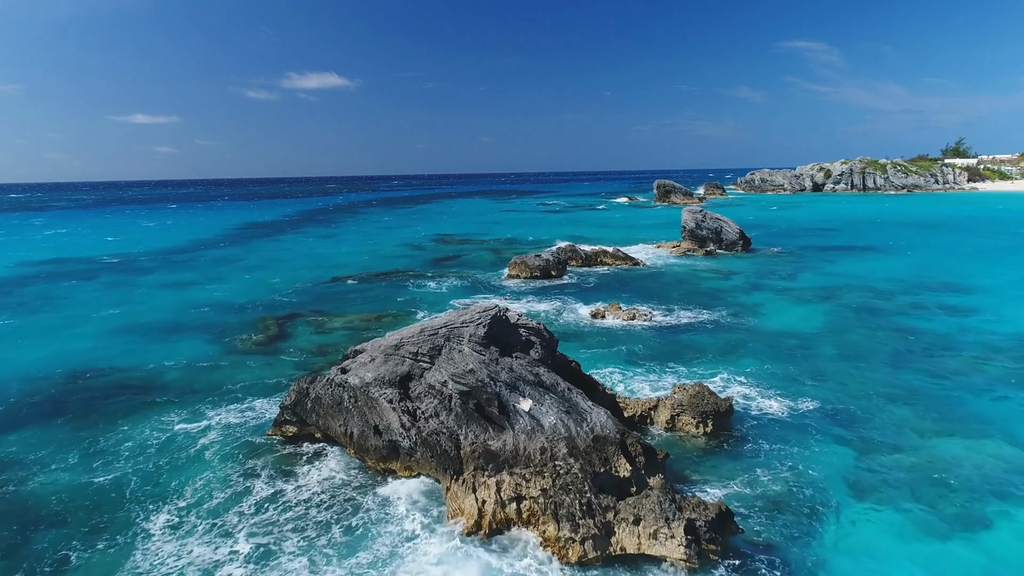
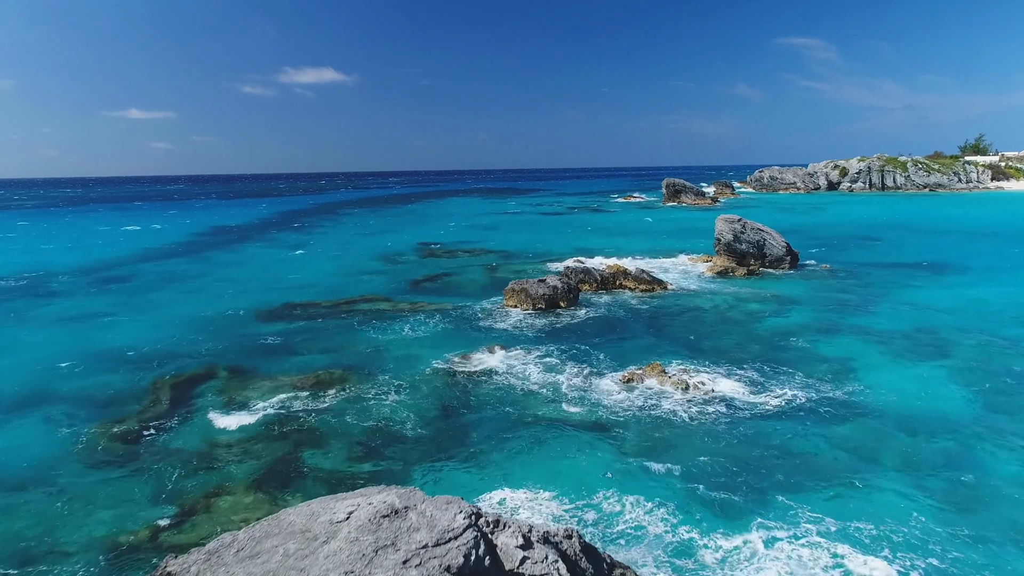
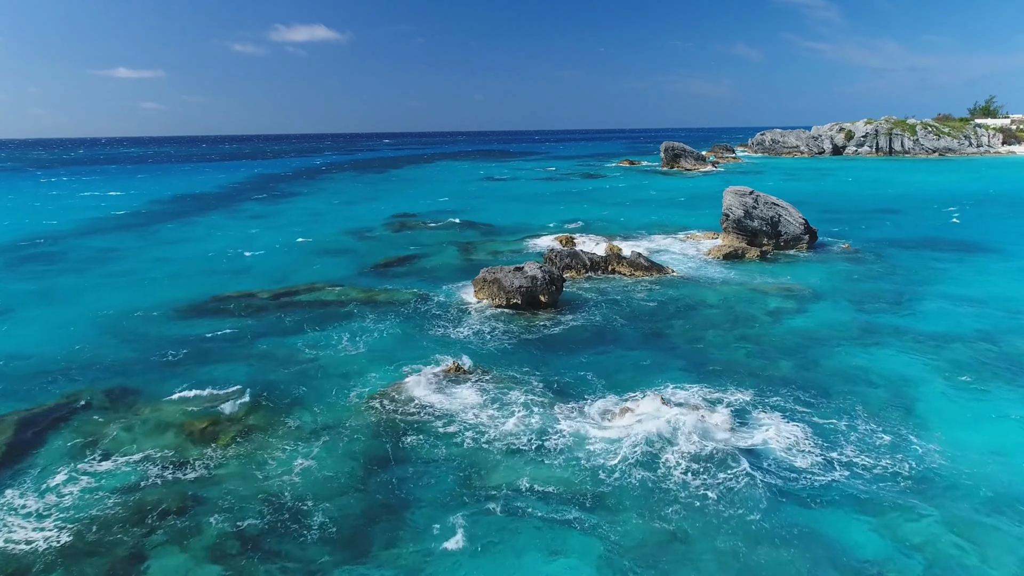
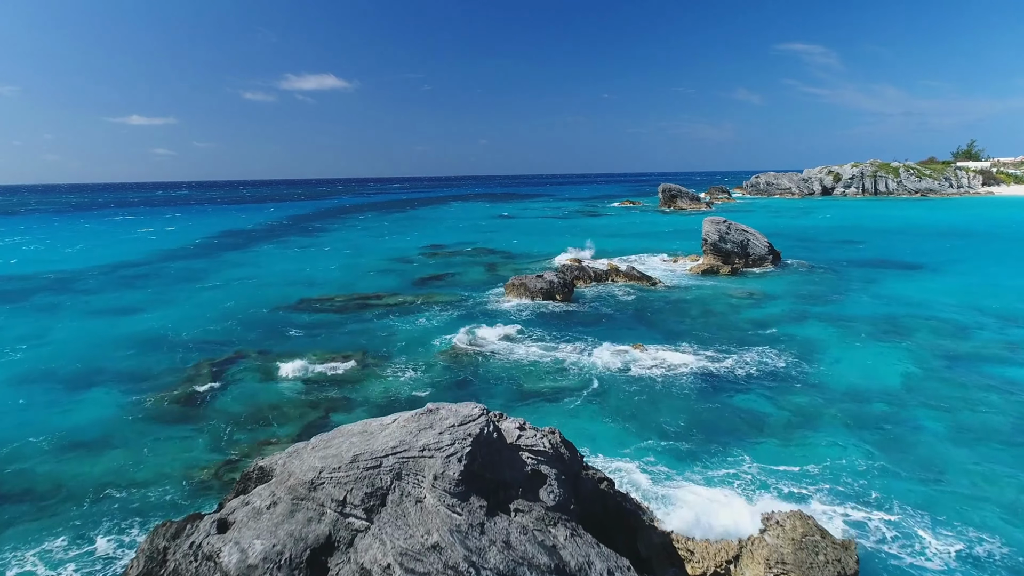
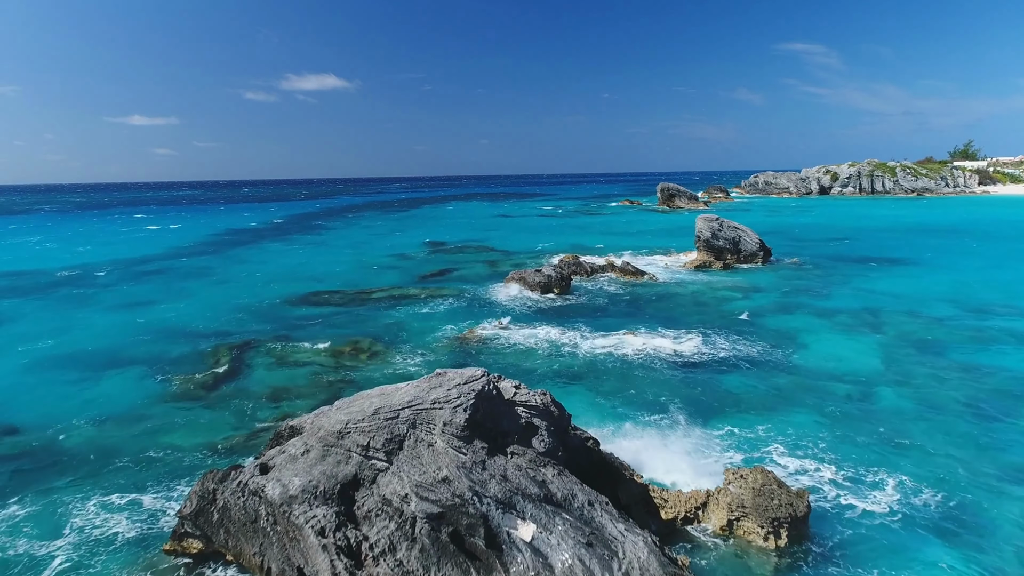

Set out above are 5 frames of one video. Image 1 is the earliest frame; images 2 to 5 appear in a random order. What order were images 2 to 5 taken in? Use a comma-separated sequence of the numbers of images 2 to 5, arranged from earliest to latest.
5, 4, 2, 3
